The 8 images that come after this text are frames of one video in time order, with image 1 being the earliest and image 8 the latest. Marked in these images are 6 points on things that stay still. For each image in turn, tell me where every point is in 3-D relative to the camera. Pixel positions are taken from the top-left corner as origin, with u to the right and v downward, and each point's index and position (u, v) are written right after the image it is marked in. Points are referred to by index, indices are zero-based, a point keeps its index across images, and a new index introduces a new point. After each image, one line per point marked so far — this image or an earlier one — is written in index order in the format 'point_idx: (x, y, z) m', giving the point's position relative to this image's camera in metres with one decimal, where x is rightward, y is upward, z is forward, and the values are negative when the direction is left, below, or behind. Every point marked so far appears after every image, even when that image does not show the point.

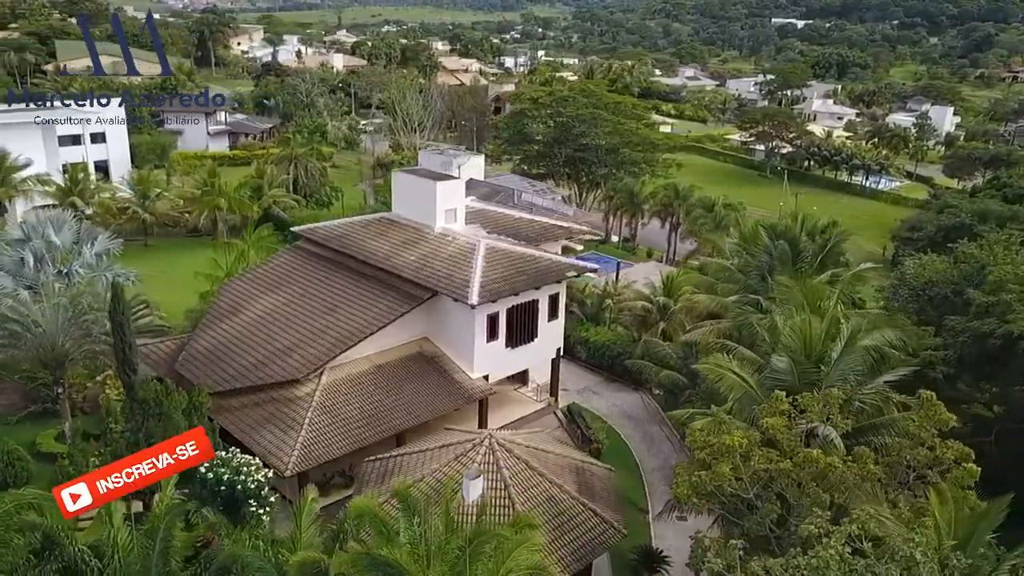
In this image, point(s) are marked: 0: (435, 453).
0: (-1.9, -4.0, +19.1) m
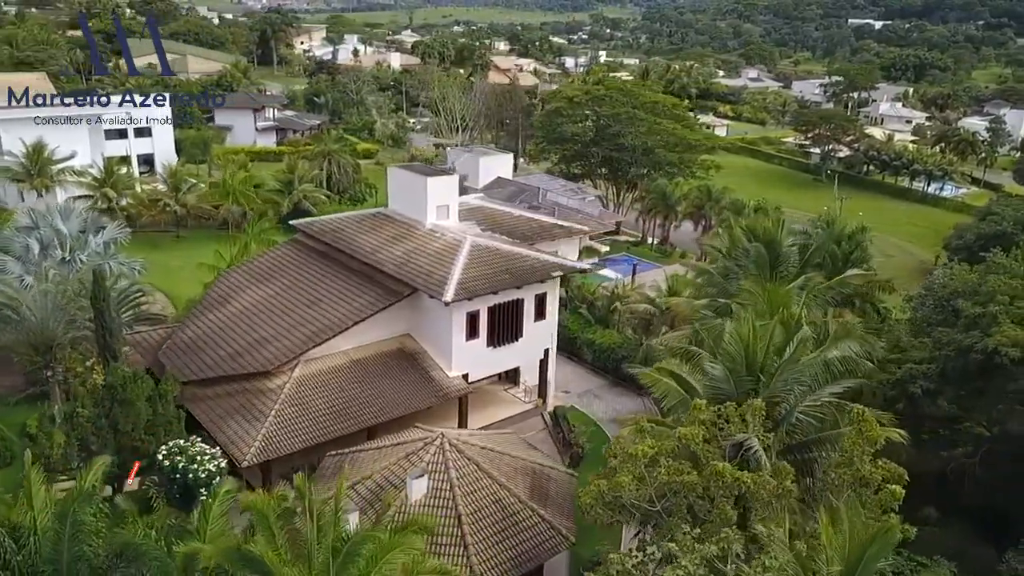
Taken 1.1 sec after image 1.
0: (-3.0, -3.8, +18.9) m
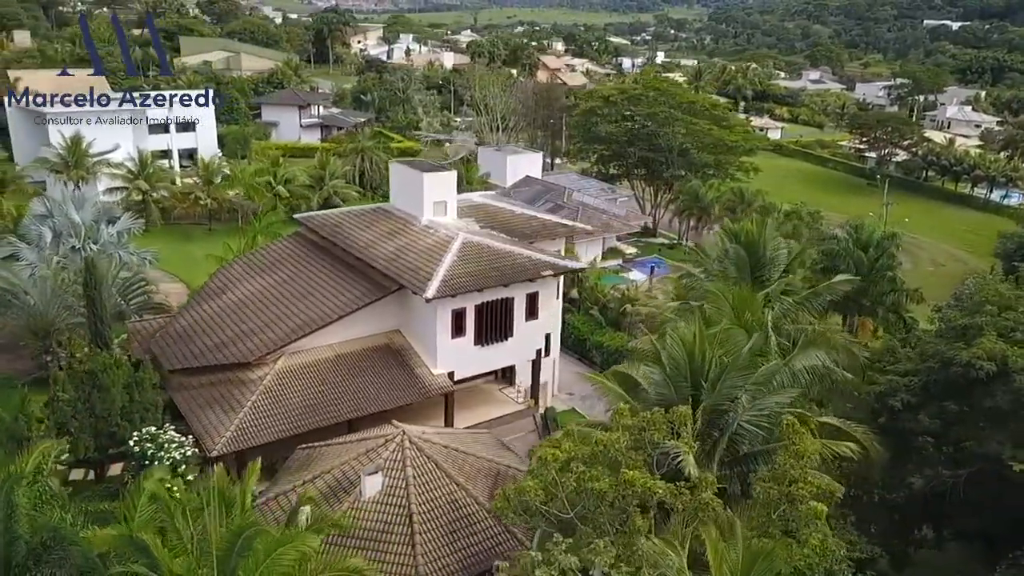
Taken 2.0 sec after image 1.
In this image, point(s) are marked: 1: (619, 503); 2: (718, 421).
0: (-3.8, -3.7, +18.8) m
1: (+1.5, -2.9, +11.0) m
2: (+3.5, -2.3, +13.7) m
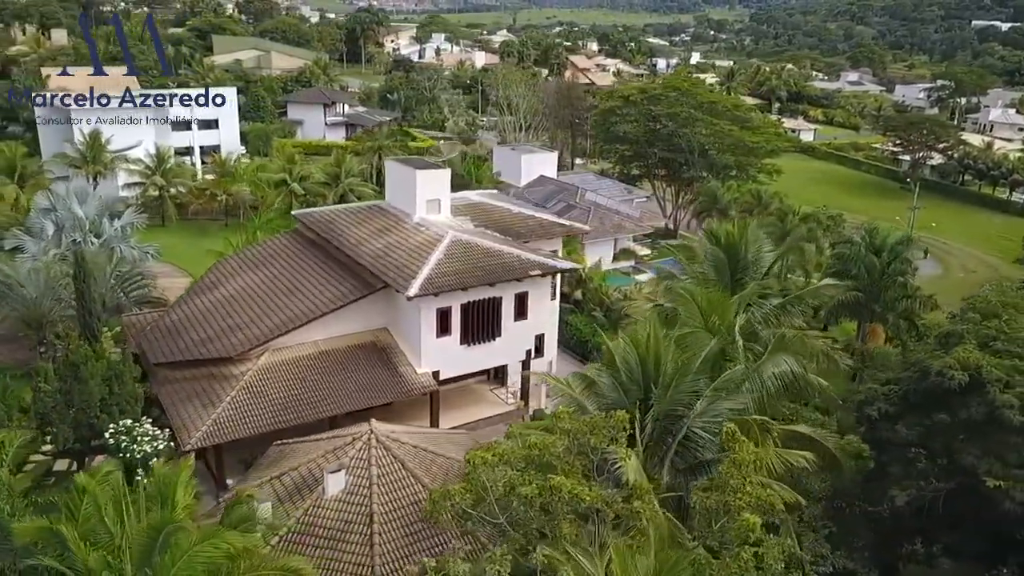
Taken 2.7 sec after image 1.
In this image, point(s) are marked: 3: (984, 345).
0: (-4.5, -3.6, +18.7) m
1: (+0.5, -2.9, +10.7) m
2: (+2.6, -2.3, +13.3) m
3: (+8.8, -1.1, +15.2) m
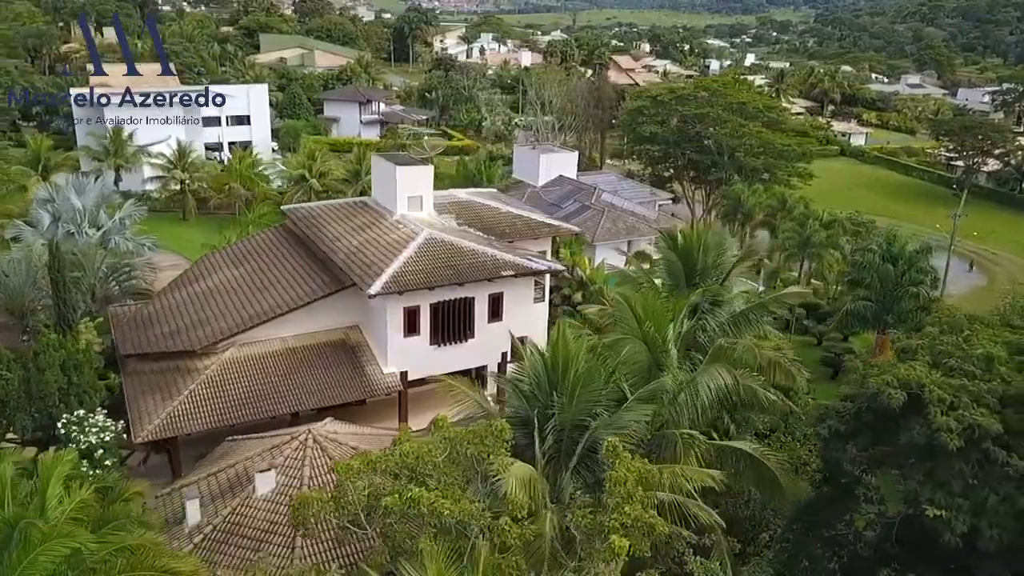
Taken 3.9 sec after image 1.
0: (-5.7, -3.5, +18.4) m
1: (-1.3, -2.9, +10.1) m
2: (+1.0, -2.4, +12.5) m
3: (+7.4, -1.3, +14.0) m
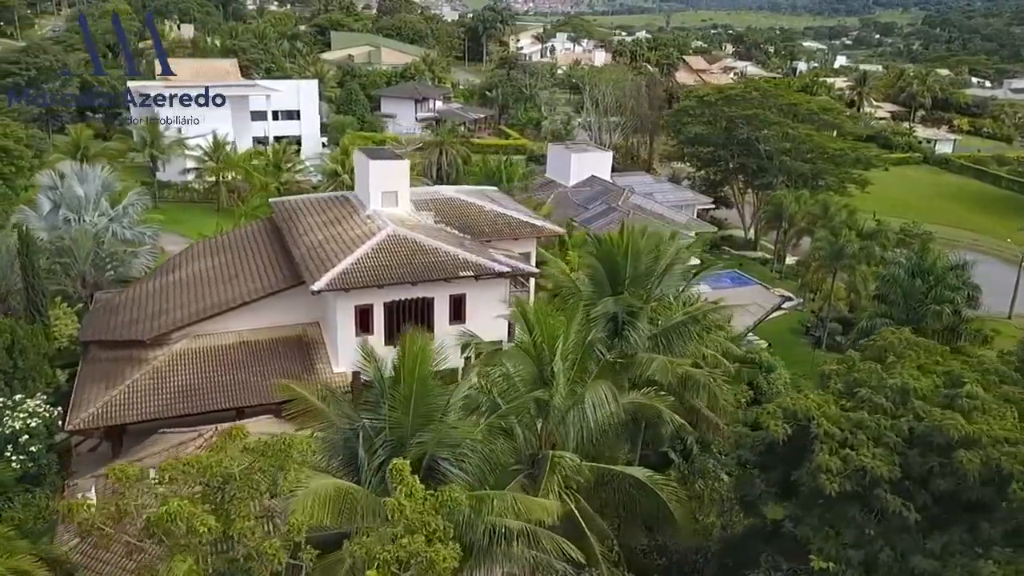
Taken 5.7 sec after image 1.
0: (-7.5, -3.3, +18.0) m
1: (-4.0, -2.9, +9.3) m
2: (-1.4, -2.4, +11.5) m
3: (+5.1, -1.6, +12.3) m
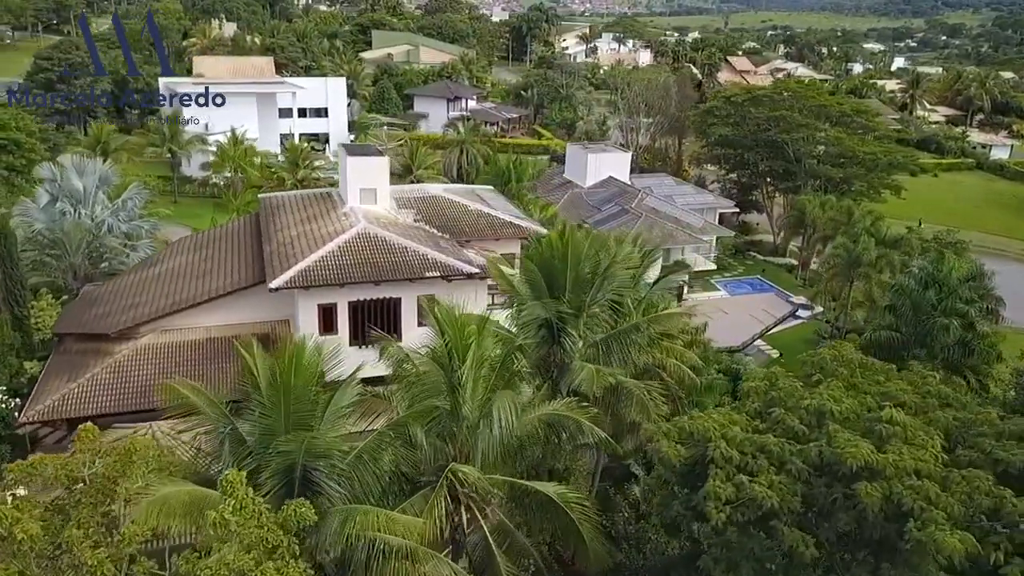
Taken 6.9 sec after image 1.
0: (-8.7, -3.2, +17.8) m
1: (-5.7, -2.8, +8.9) m
2: (-3.0, -2.4, +10.9) m
3: (+3.6, -1.8, +11.3) m
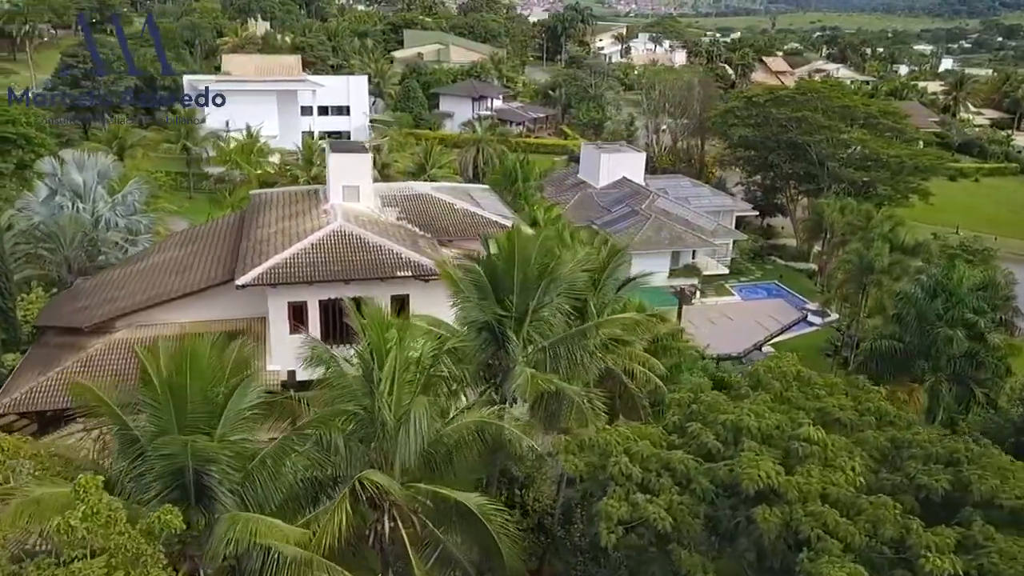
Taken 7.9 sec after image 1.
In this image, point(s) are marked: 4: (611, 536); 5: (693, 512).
0: (-9.7, -3.1, +17.7) m
1: (-7.1, -2.7, +8.7) m
2: (-4.3, -2.4, +10.5) m
3: (+2.3, -1.9, +10.6) m
4: (+1.2, -2.8, +9.1) m
5: (+2.1, -2.5, +9.1) m
